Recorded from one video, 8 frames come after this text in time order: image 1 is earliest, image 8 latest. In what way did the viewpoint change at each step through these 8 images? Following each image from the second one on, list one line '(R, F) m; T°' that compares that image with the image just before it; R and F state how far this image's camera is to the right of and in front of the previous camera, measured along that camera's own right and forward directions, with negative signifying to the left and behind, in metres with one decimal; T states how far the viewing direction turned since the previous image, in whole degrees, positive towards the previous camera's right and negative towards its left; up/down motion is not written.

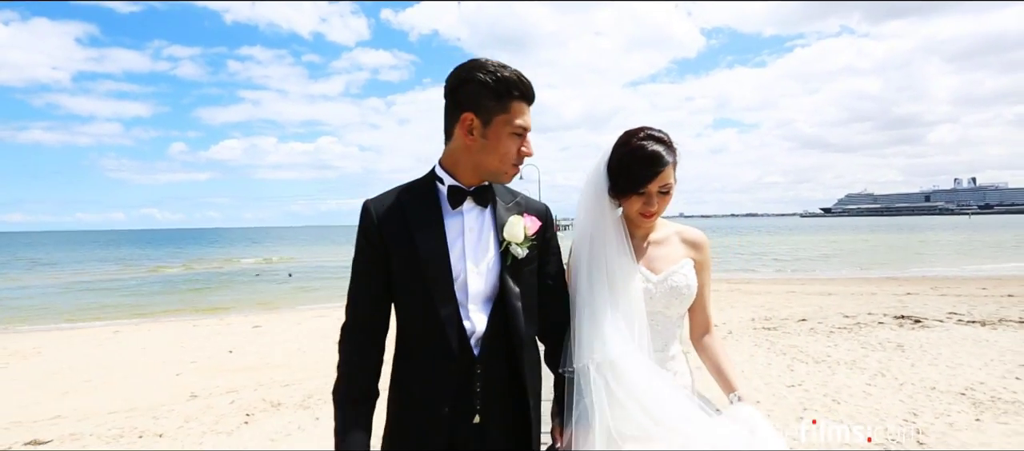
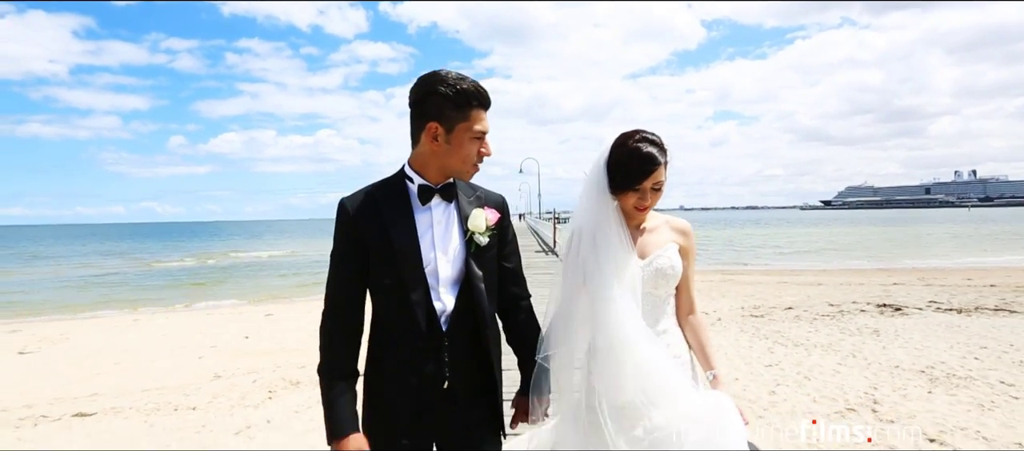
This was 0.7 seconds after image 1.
(0.0, -0.7) m; 0°
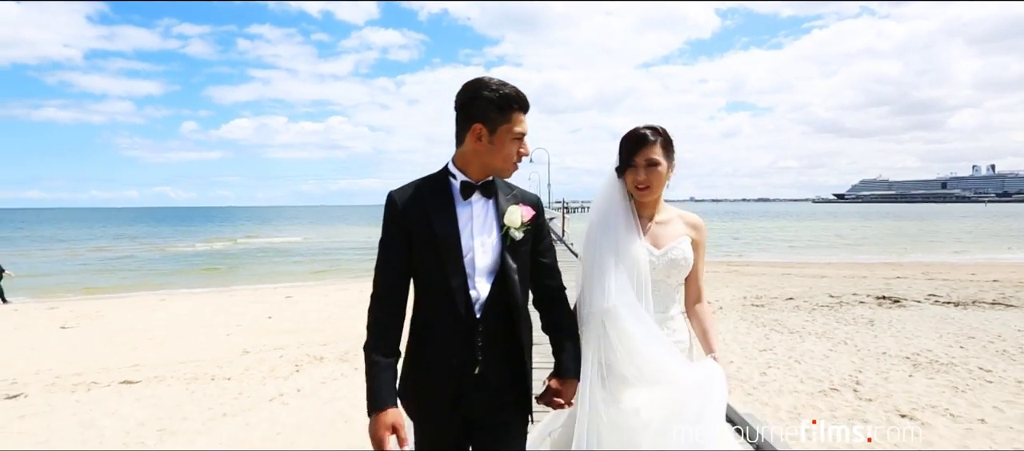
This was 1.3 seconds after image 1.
(0.0, -0.5) m; -1°
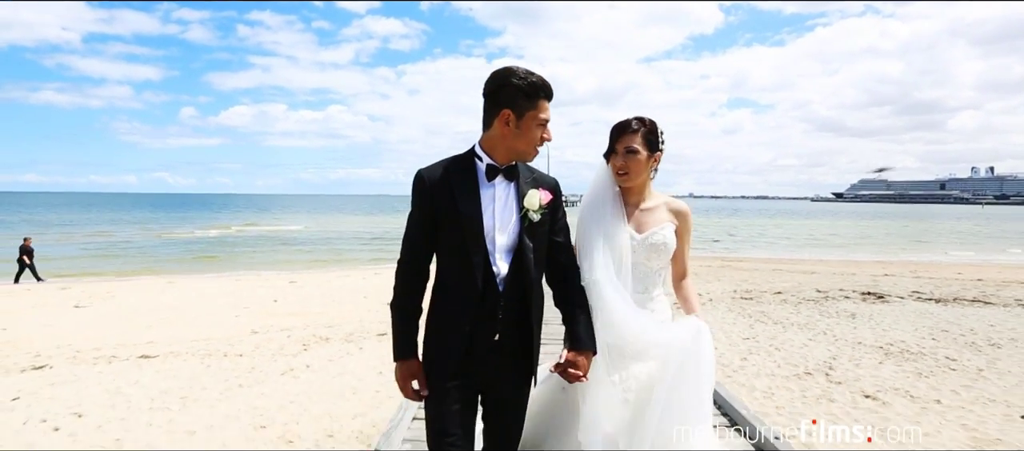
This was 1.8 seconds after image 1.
(0.0, -0.5) m; 0°
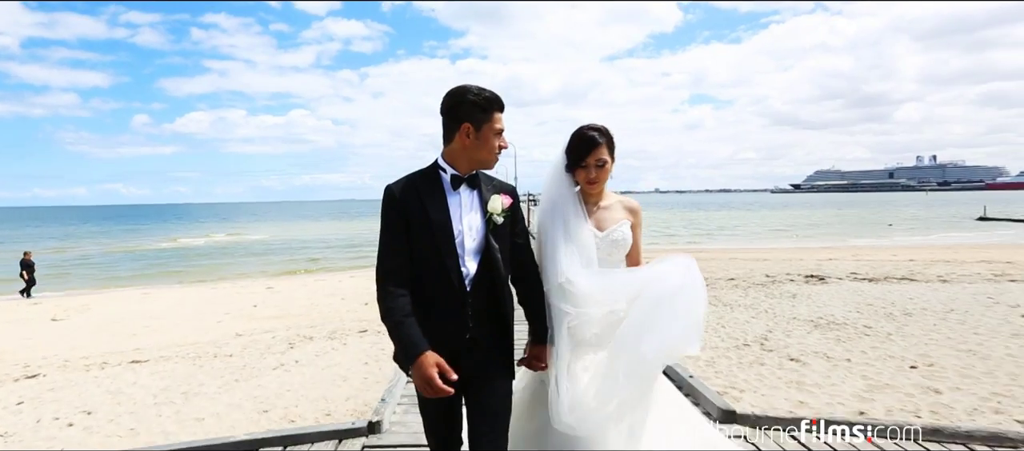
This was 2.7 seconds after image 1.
(0.0, -0.8) m; +3°
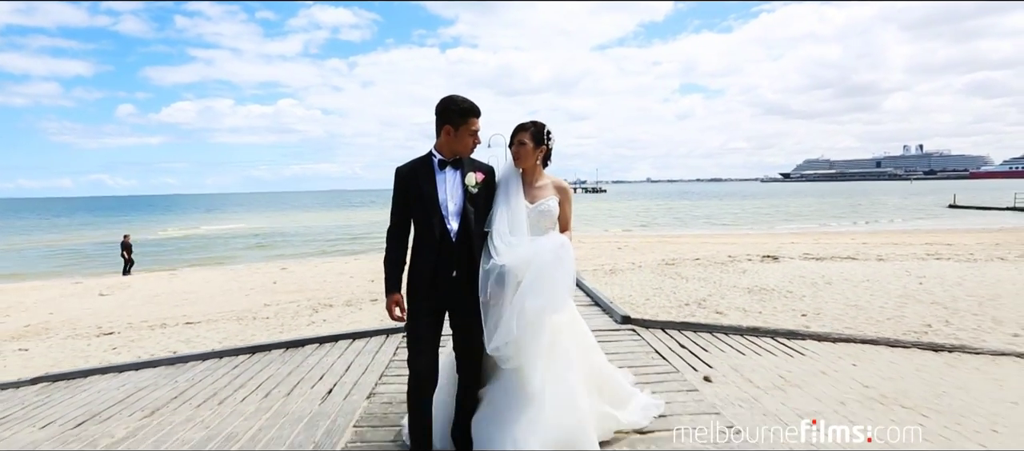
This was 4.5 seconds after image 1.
(+0.1, -1.9) m; +1°
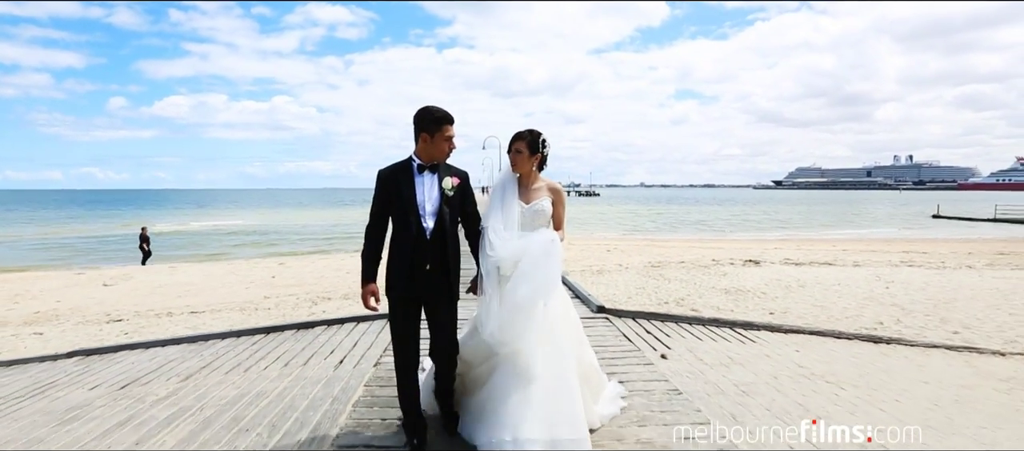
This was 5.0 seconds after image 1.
(0.0, -0.6) m; +1°
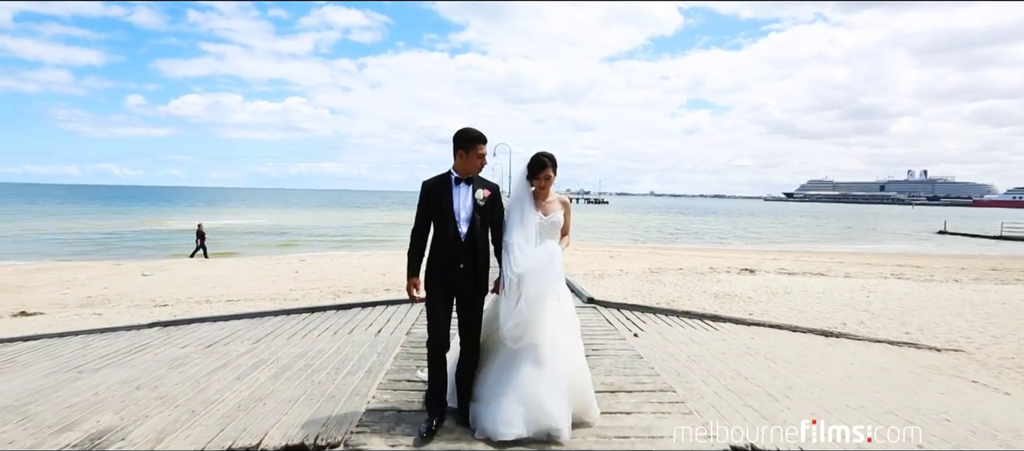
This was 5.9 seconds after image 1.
(0.0, -1.1) m; -1°
